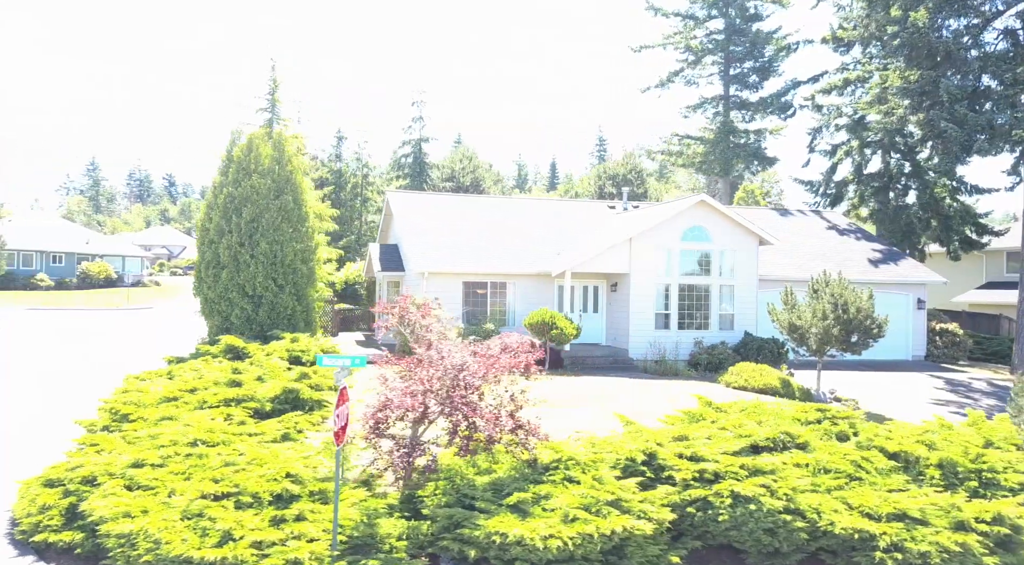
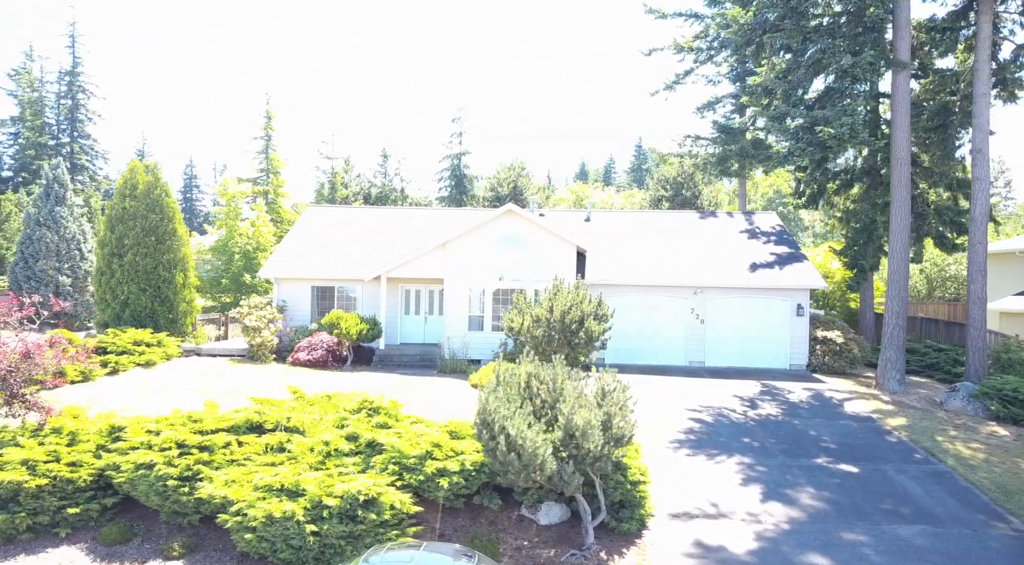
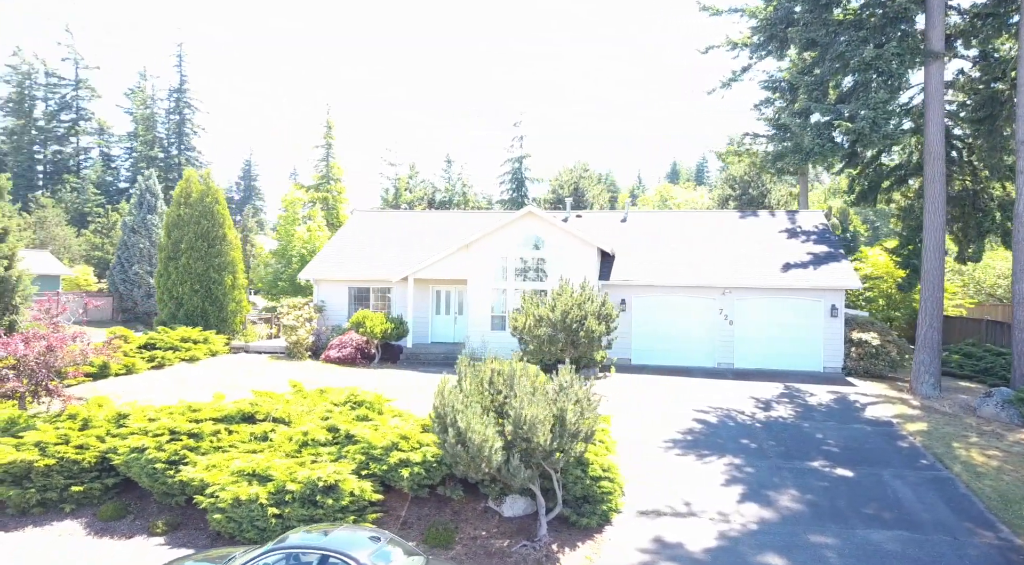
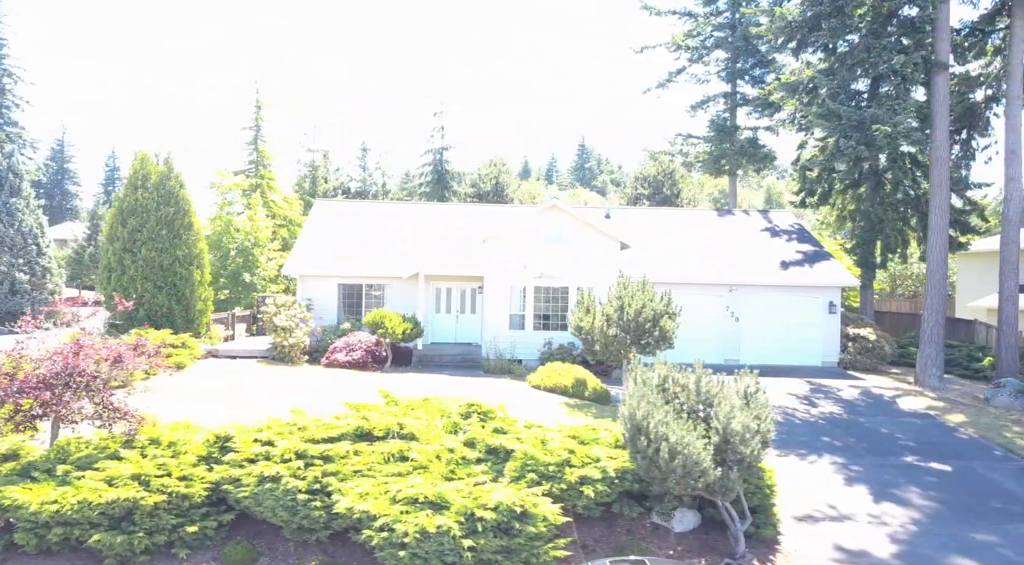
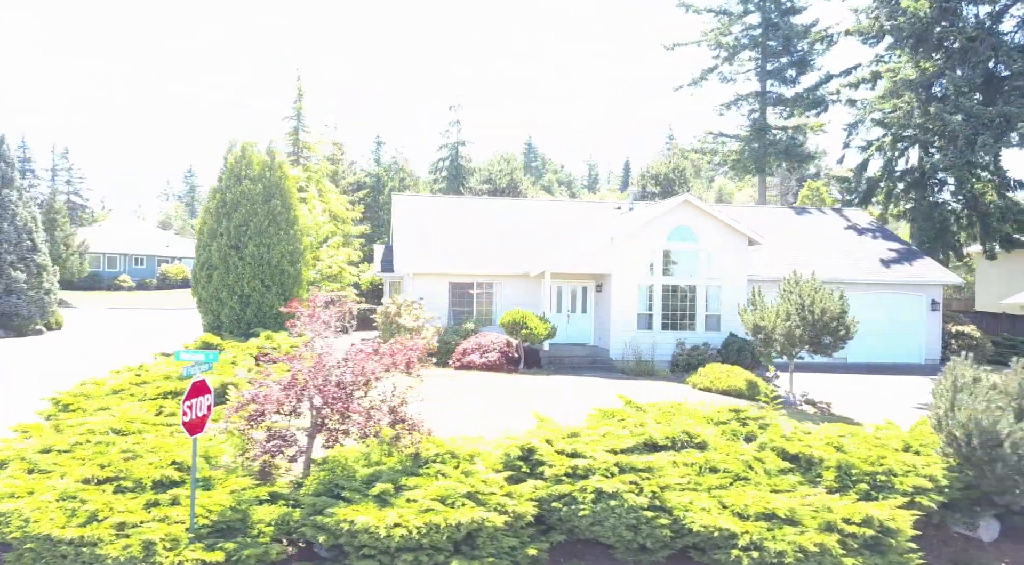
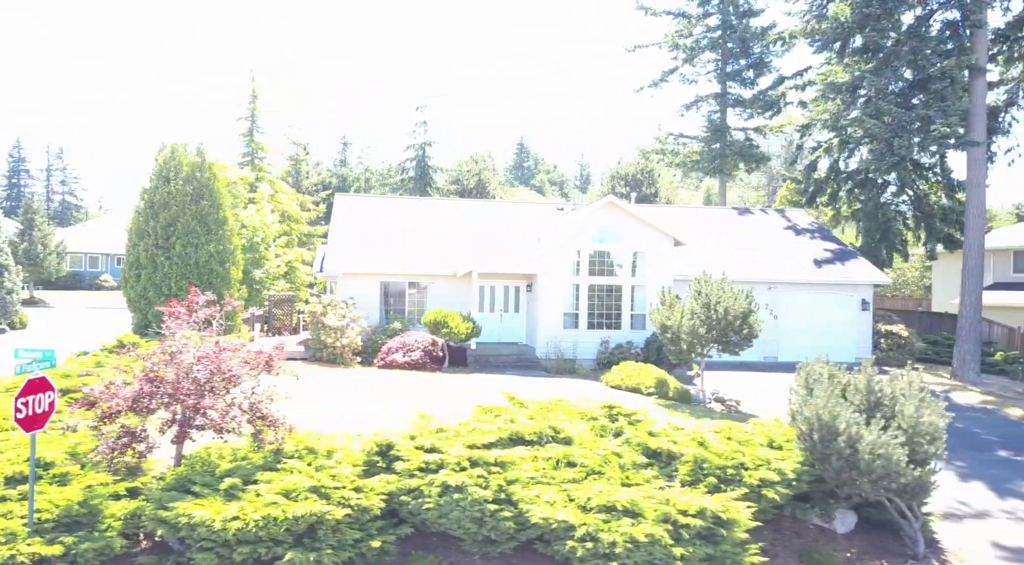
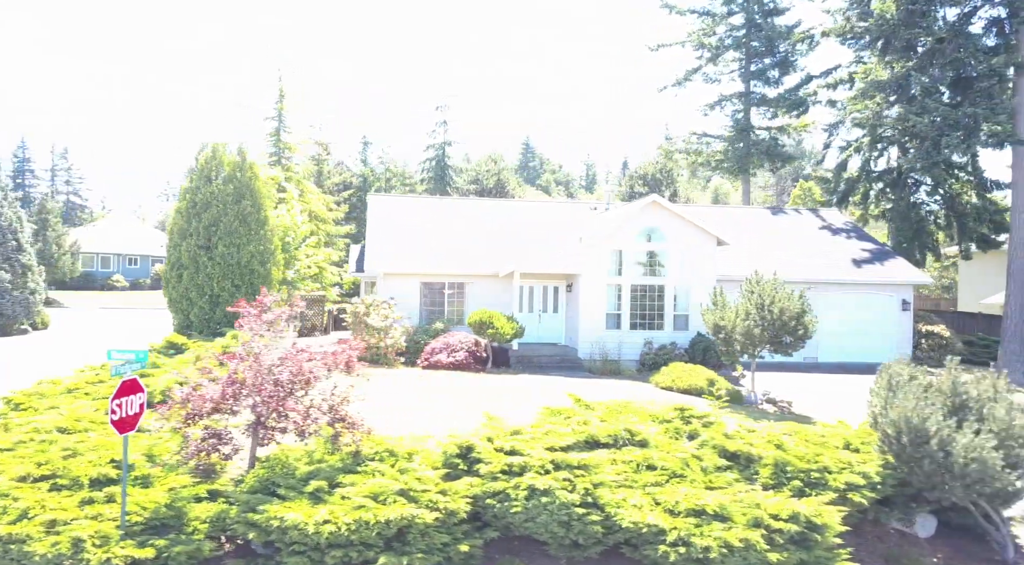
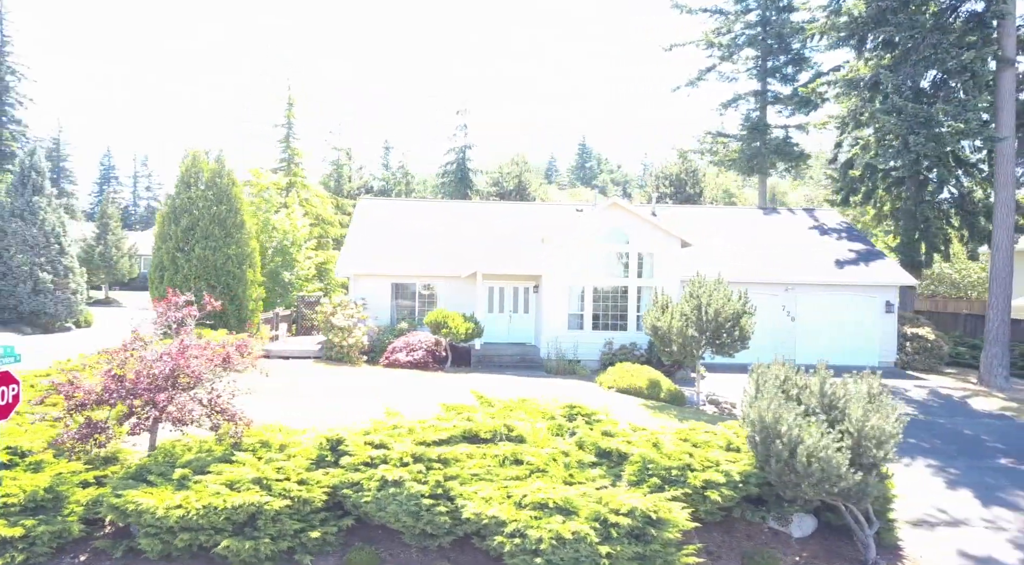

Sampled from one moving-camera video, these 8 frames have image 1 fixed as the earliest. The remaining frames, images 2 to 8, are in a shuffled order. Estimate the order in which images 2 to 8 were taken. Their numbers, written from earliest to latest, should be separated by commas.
5, 7, 6, 8, 4, 2, 3
